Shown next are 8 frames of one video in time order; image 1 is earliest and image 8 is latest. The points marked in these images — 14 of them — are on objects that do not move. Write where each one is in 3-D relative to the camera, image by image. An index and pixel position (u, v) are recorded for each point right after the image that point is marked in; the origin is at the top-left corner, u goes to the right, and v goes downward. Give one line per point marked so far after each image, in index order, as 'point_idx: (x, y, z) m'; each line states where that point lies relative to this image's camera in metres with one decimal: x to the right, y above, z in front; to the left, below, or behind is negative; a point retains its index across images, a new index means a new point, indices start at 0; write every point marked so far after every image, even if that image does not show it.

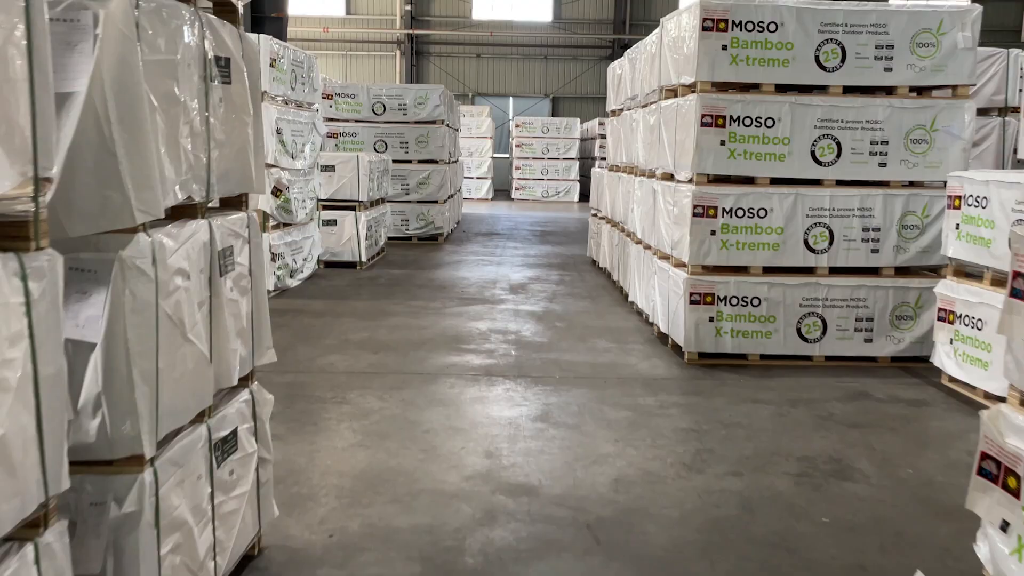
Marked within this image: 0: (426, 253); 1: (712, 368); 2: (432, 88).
0: (-1.1, +0.5, +11.2) m
1: (+1.3, -0.5, +5.4) m
2: (-1.1, +2.7, +11.7) m
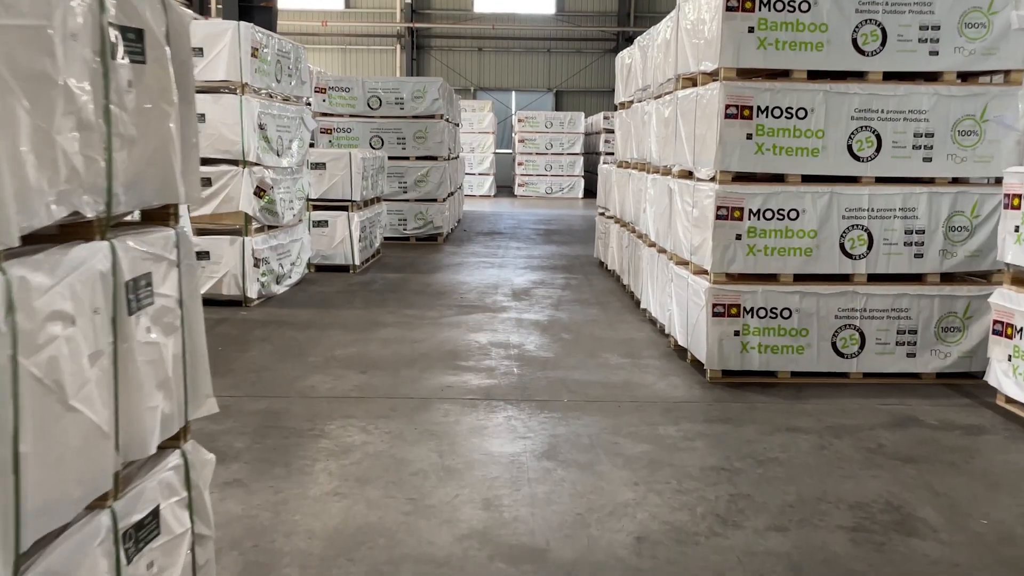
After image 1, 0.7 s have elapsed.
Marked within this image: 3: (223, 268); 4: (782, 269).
0: (-1.1, +0.4, +10.7) m
1: (+1.3, -0.6, +4.8) m
2: (-1.1, +2.7, +11.1) m
3: (-2.3, +0.2, +7.0) m
4: (+1.5, +0.1, +4.8) m
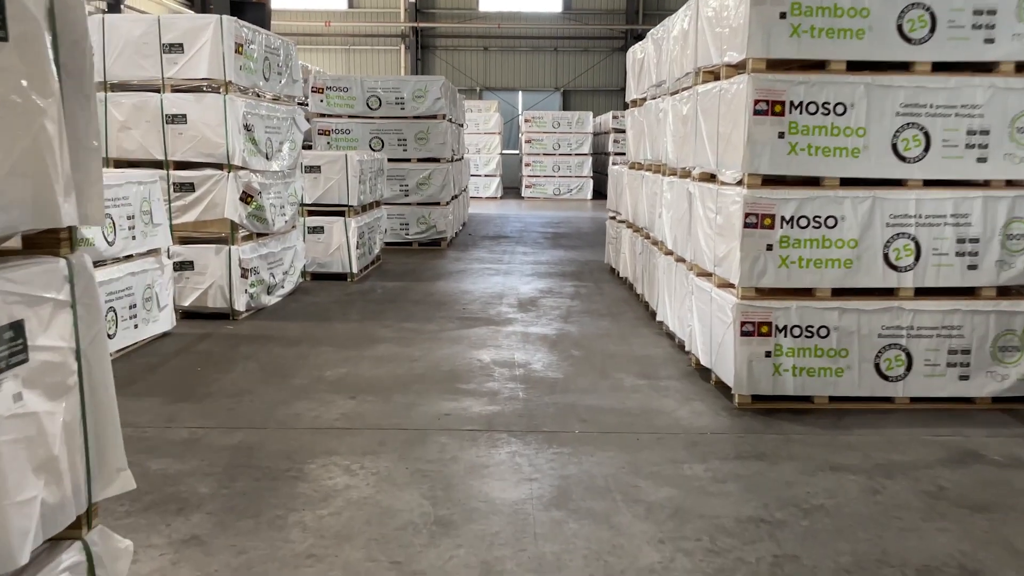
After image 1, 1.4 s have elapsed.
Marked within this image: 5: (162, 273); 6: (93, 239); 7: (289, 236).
0: (-1.0, +0.3, +10.2) m
1: (+1.3, -0.6, +4.3) m
2: (-1.0, +2.6, +10.7) m
3: (-2.3, +0.1, +6.5) m
4: (+1.5, 0.0, +4.3) m
5: (-2.4, +0.1, +6.0) m
6: (-2.5, +0.3, +5.0) m
7: (-2.0, +0.5, +7.7) m
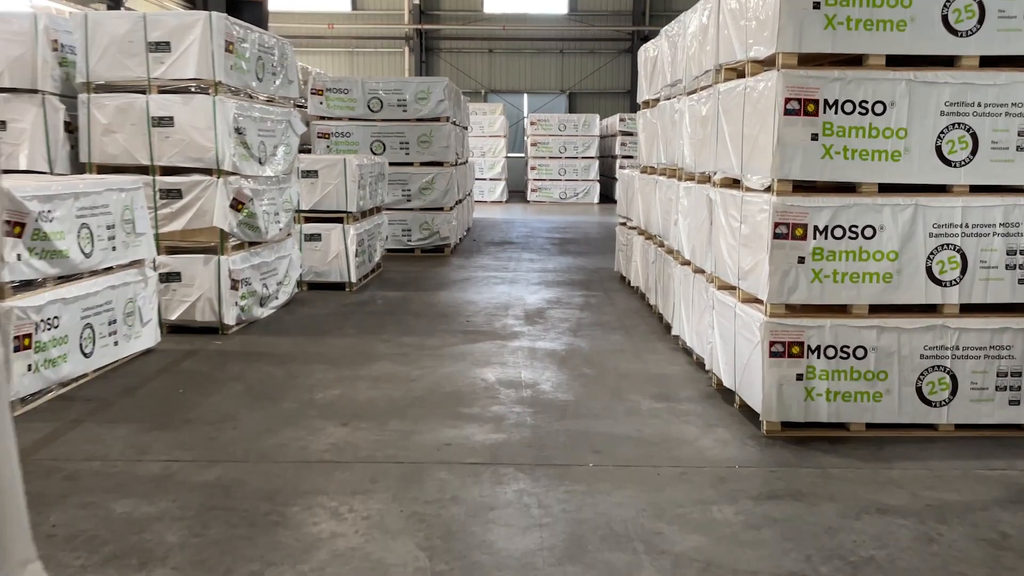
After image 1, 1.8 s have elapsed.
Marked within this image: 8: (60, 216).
0: (-0.9, +0.2, +9.8) m
1: (+1.3, -0.7, +4.0) m
2: (-0.9, +2.5, +10.3) m
3: (-2.3, 0.0, +6.2) m
4: (+1.6, -0.1, +3.9) m
5: (-2.4, 0.0, +5.6) m
6: (-2.4, +0.2, +4.7) m
7: (-1.9, +0.4, +7.3) m
8: (-2.4, +0.4, +4.6) m
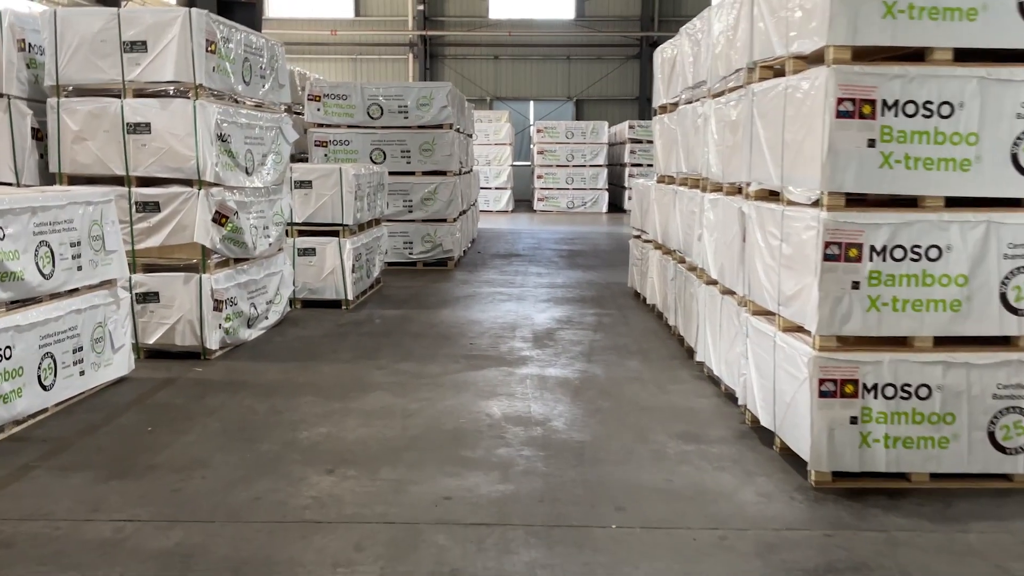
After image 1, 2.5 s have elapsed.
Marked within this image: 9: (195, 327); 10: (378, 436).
0: (-0.9, 0.0, +9.3) m
1: (+1.4, -0.8, +3.4) m
2: (-0.9, +2.3, +9.8) m
3: (-2.2, -0.2, +5.6) m
4: (+1.6, -0.2, +3.4) m
5: (-2.3, -0.1, +5.1) m
6: (-2.4, +0.1, +4.2) m
7: (-1.9, +0.2, +6.8) m
8: (-2.4, +0.3, +4.1) m
9: (-2.1, -0.3, +5.6) m
10: (-0.6, -0.7, +4.1) m
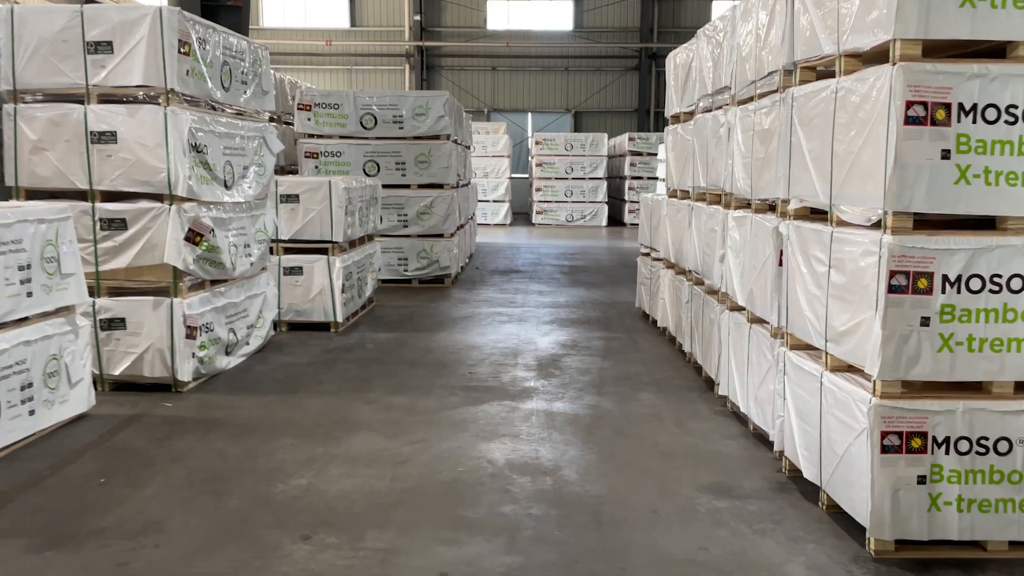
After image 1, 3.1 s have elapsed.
0: (-0.9, -0.2, +8.8) m
1: (+1.4, -1.0, +2.9) m
2: (-0.8, +2.1, +9.3) m
3: (-2.2, -0.3, +5.1) m
4: (+1.6, -0.3, +2.9) m
5: (-2.3, -0.3, +4.6) m
6: (-2.4, -0.1, +3.7) m
7: (-1.9, +0.1, +6.3) m
8: (-2.4, +0.1, +3.6) m
9: (-2.1, -0.4, +5.1) m
10: (-0.6, -0.8, +3.6) m
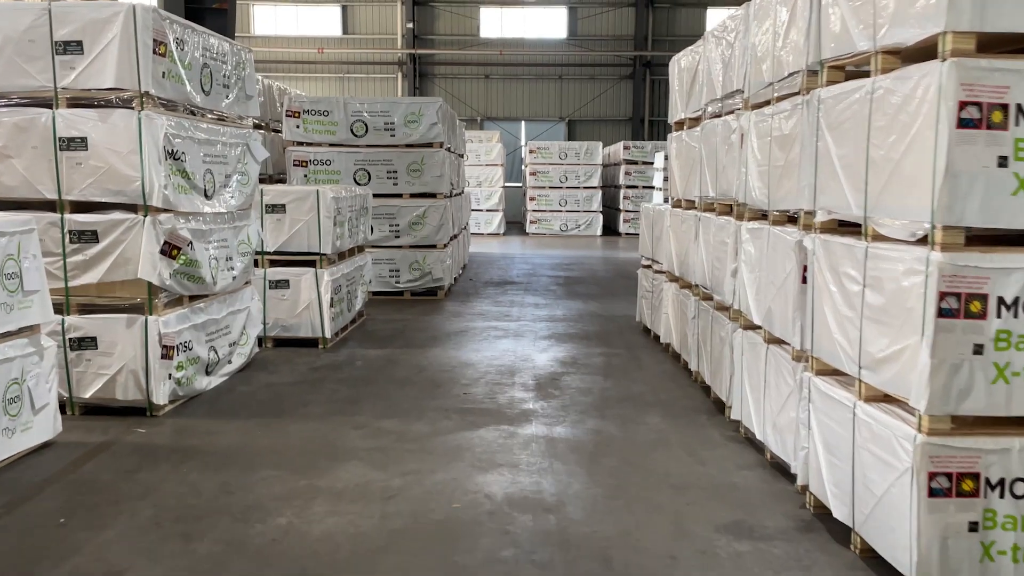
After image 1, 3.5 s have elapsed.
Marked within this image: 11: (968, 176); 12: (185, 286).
0: (-0.9, -0.3, +8.5) m
1: (+1.4, -1.0, +2.6) m
2: (-0.9, +1.9, +9.0) m
3: (-2.2, -0.4, +4.8) m
4: (+1.6, -0.4, +2.6) m
5: (-2.3, -0.4, +4.2) m
6: (-2.4, -0.1, +3.3) m
7: (-1.9, -0.1, +6.0) m
8: (-2.4, +0.1, +3.3) m
9: (-2.1, -0.5, +4.8) m
10: (-0.6, -0.9, +3.3) m
11: (+1.3, +0.3, +2.5) m
12: (-1.9, 0.0, +5.0) m
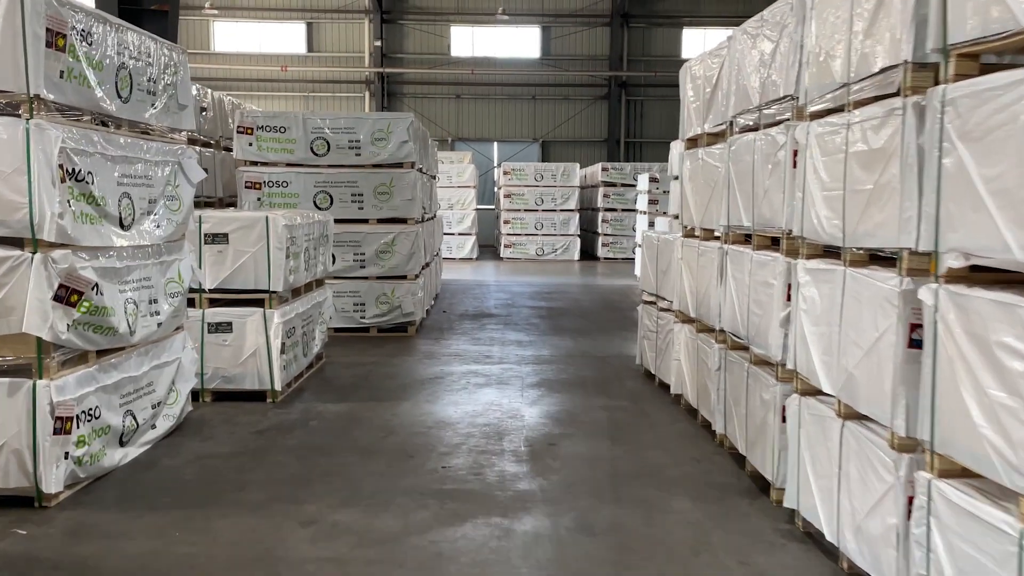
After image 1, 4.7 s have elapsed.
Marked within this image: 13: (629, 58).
0: (-1.1, -0.6, +7.5) m
1: (+1.5, -1.2, +1.6) m
2: (-1.1, +1.6, +8.1) m
3: (-2.2, -0.6, +3.7) m
4: (+1.7, -0.5, +1.7) m
5: (-2.3, -0.6, +3.2) m
6: (-2.3, -0.3, +2.3) m
7: (-2.0, -0.3, +4.9) m
8: (-2.4, -0.2, +2.2) m
9: (-2.1, -0.7, +3.7) m
10: (-0.6, -1.1, +2.3) m
11: (+1.4, +0.1, +1.6) m
12: (-2.0, -0.2, +4.0) m
13: (+2.8, +5.3, +19.5) m
